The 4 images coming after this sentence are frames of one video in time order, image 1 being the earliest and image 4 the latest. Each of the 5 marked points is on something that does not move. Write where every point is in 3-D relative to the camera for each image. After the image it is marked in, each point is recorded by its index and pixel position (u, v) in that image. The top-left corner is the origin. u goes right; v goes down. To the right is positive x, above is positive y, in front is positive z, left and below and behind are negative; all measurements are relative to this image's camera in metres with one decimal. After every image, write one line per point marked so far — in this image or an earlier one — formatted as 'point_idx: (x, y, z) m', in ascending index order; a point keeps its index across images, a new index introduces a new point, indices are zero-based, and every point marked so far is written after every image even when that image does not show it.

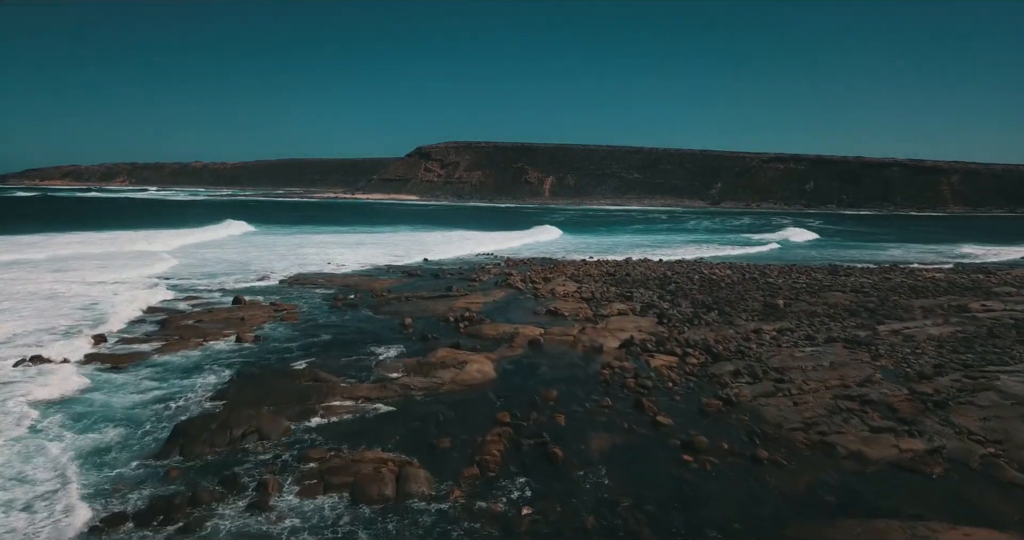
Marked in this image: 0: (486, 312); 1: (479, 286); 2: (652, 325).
0: (-0.3, -0.6, +12.1) m
1: (-0.6, -0.3, +15.2) m
2: (+1.7, -0.7, +10.8) m
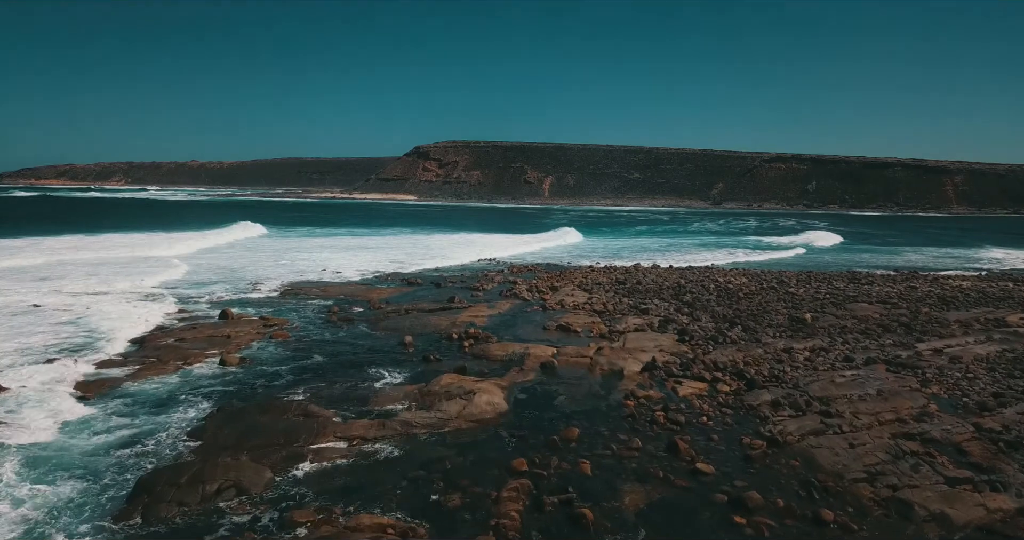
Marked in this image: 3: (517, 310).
0: (-0.2, -0.7, +11.2) m
1: (-0.5, -0.4, +14.4) m
2: (+1.8, -0.8, +10.0) m
3: (+0.1, -0.6, +12.8) m
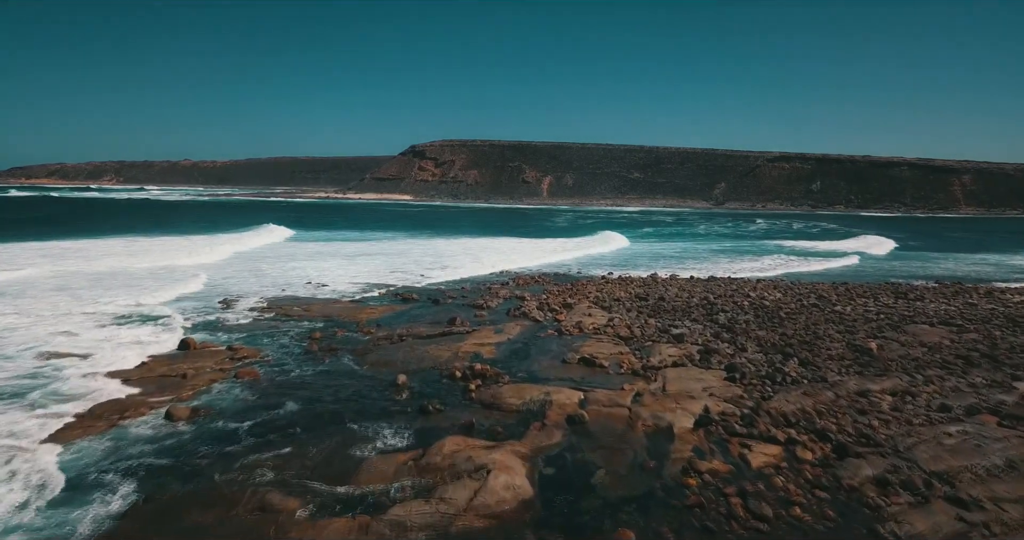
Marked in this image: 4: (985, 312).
0: (-0.1, -1.0, +9.5) m
1: (-0.3, -0.6, +12.6) m
2: (+1.9, -1.1, +8.2) m
3: (+0.2, -0.8, +11.0) m
4: (+6.9, -0.6, +13.2) m
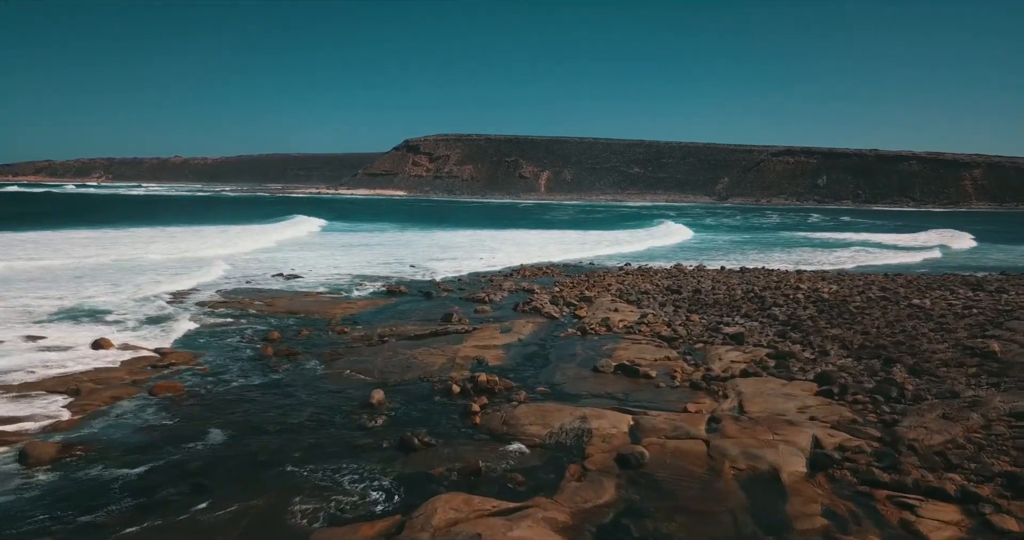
0: (0.0, -0.8, +7.2) m
1: (-0.2, -0.5, +10.3) m
2: (+2.1, -0.9, +5.9) m
3: (+0.3, -0.6, +8.7) m
4: (+7.0, -0.4, +10.9) m
